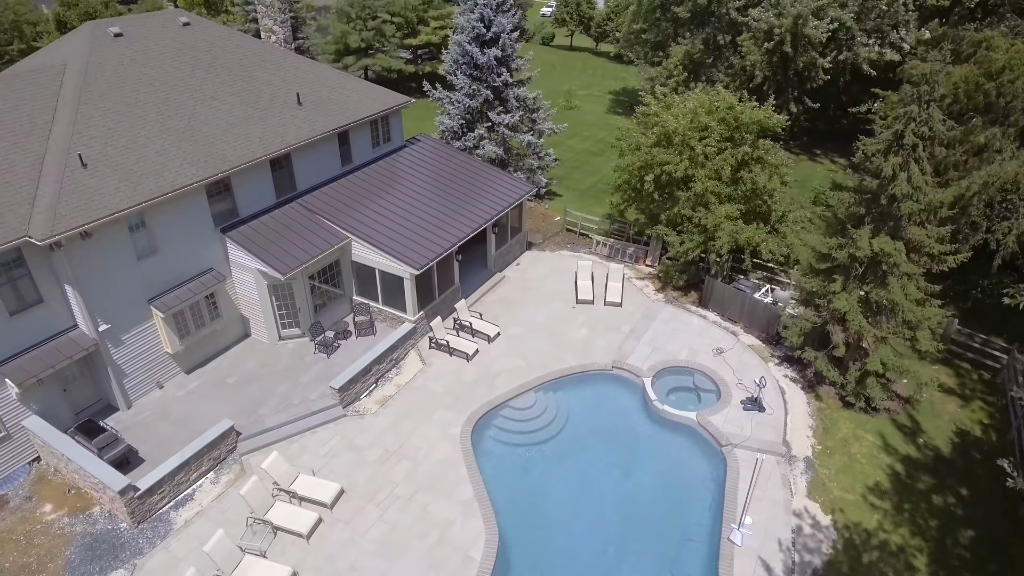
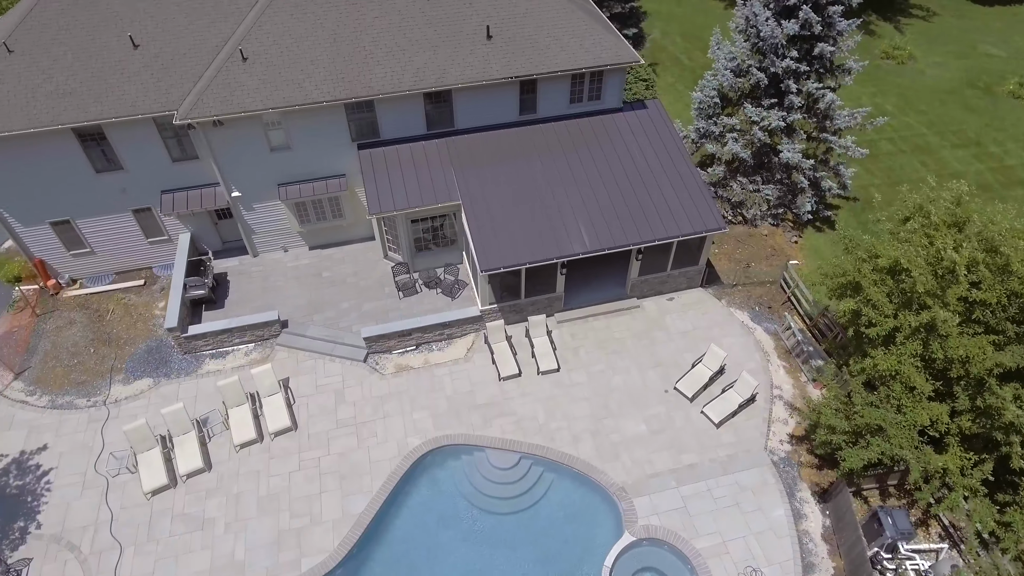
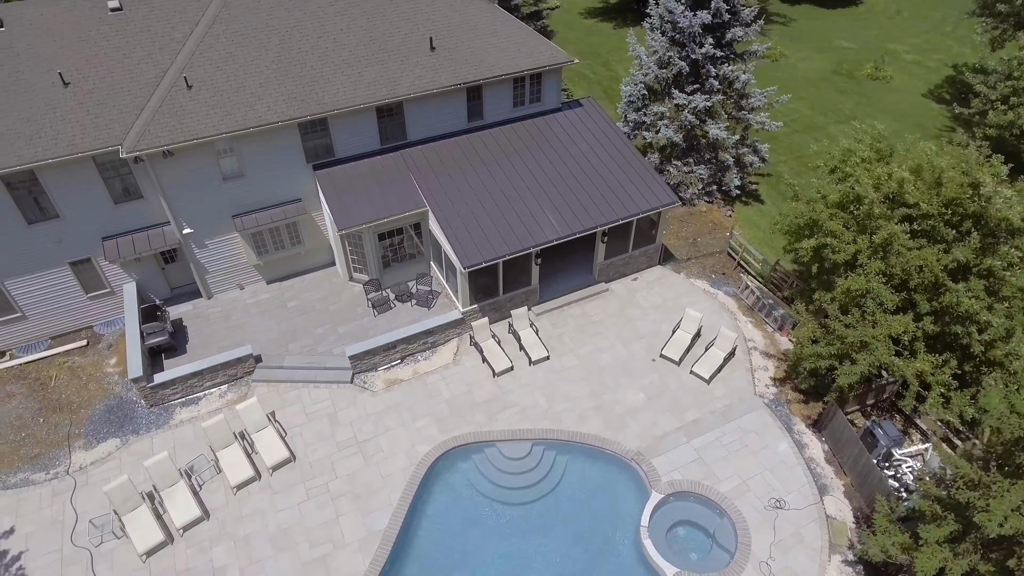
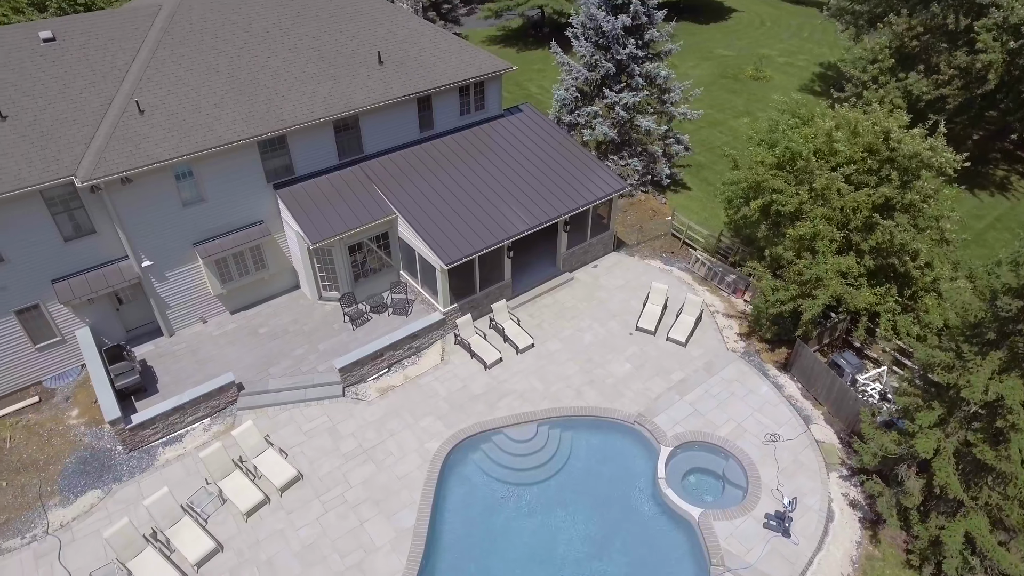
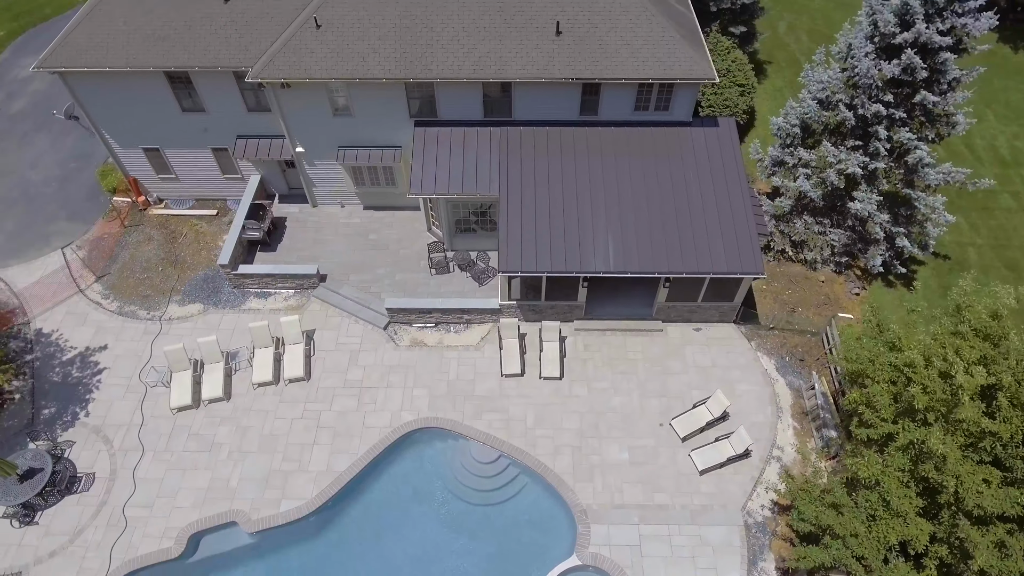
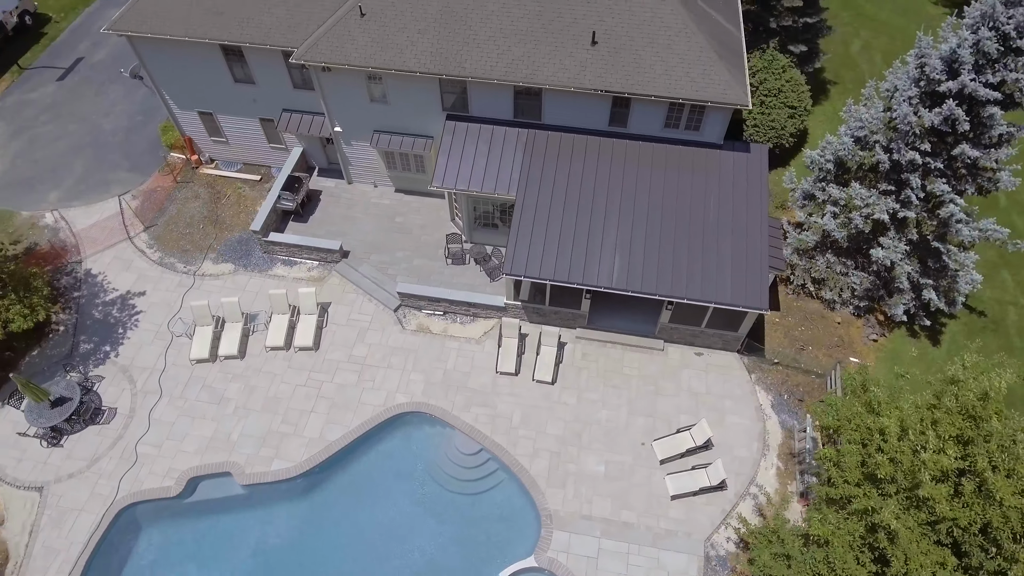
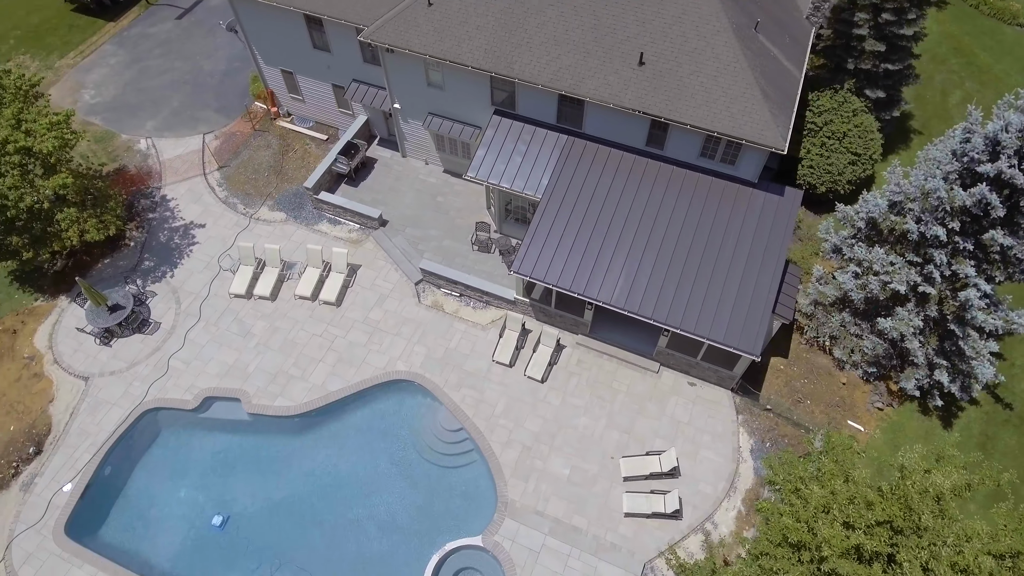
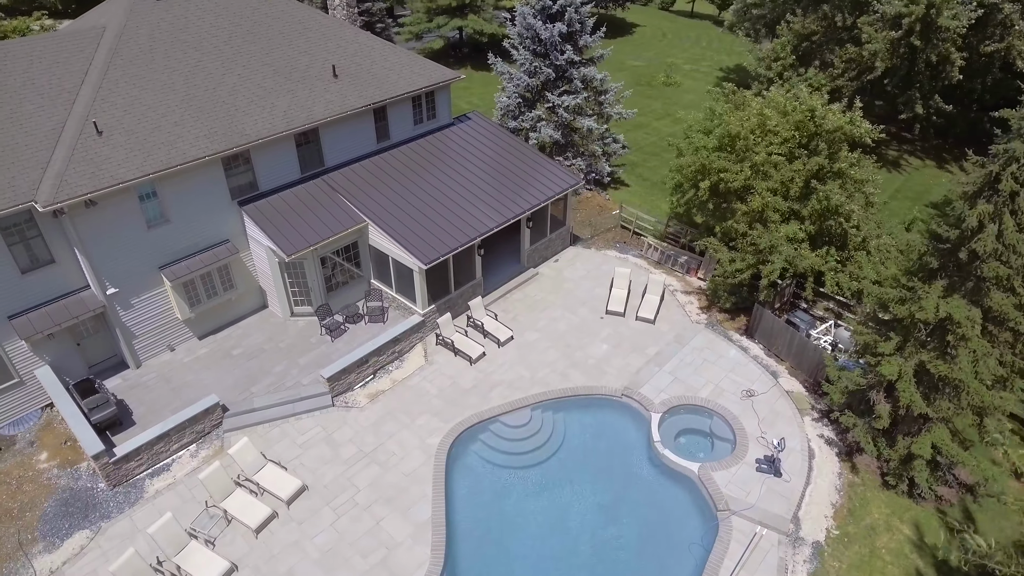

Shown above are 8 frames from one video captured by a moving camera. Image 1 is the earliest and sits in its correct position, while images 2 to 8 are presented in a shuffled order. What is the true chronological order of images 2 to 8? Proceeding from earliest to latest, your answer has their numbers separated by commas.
8, 4, 3, 2, 5, 6, 7
